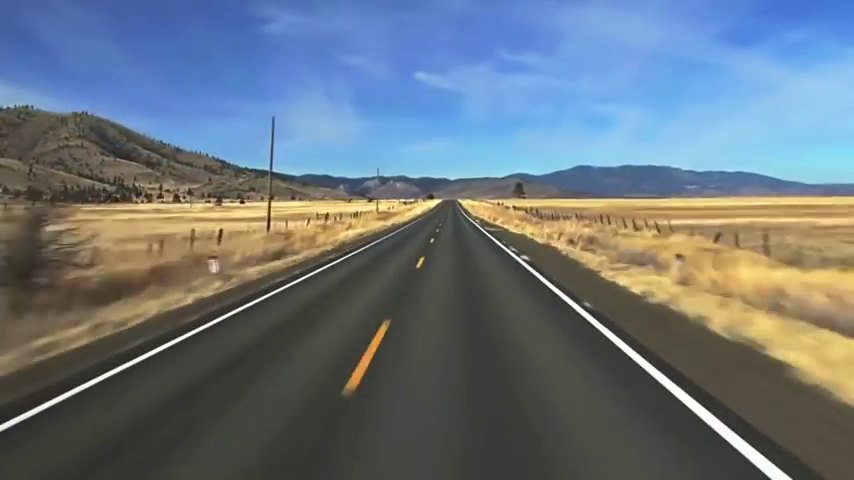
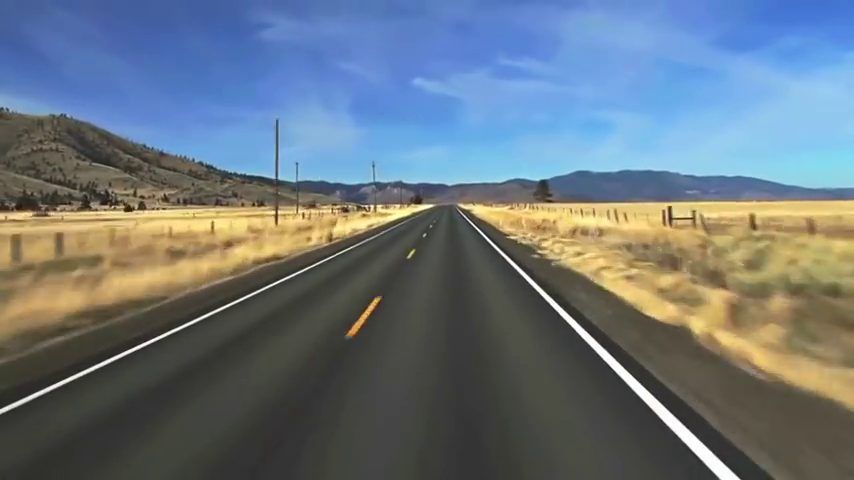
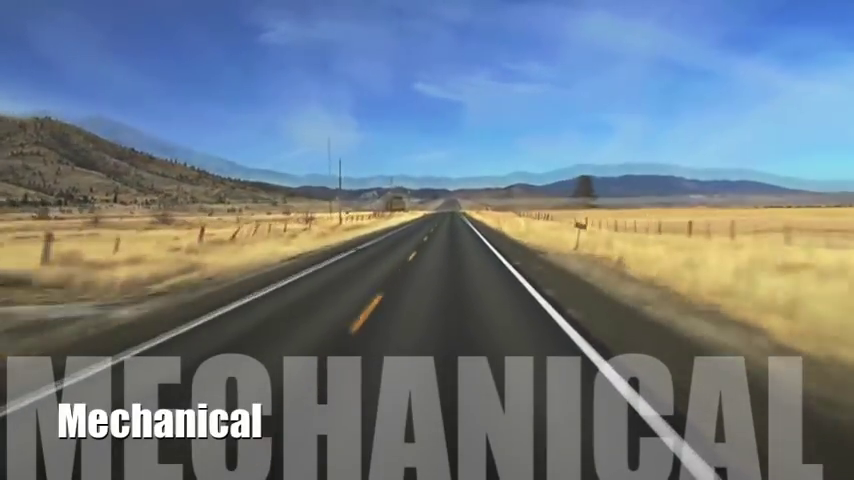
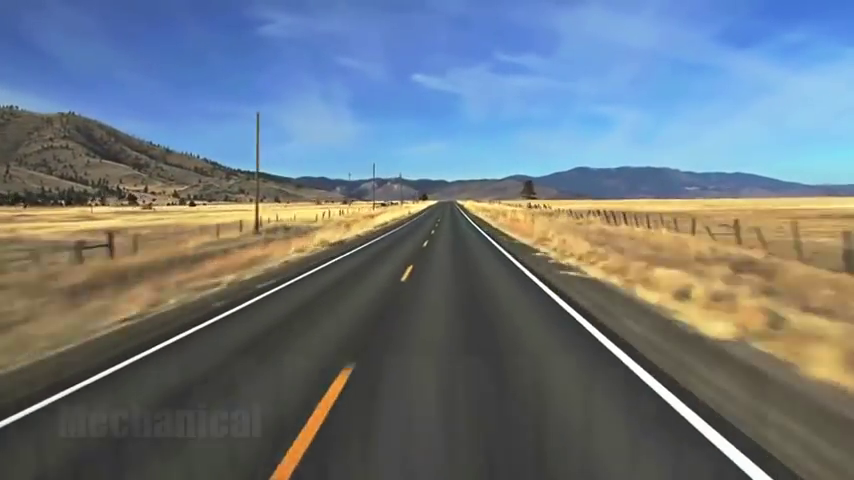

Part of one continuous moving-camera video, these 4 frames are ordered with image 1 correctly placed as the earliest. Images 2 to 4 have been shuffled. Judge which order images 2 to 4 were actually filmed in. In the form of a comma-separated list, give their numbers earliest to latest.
4, 3, 2
